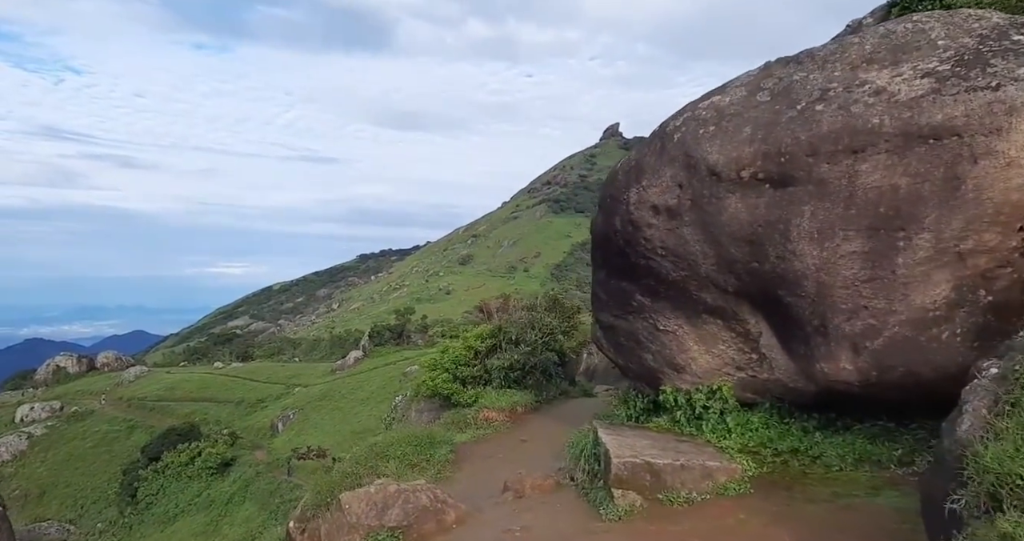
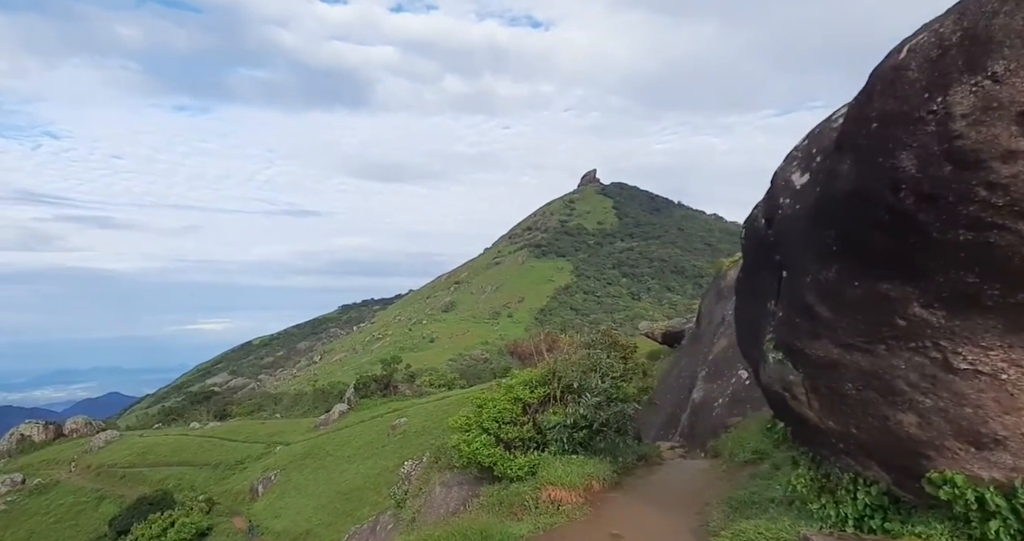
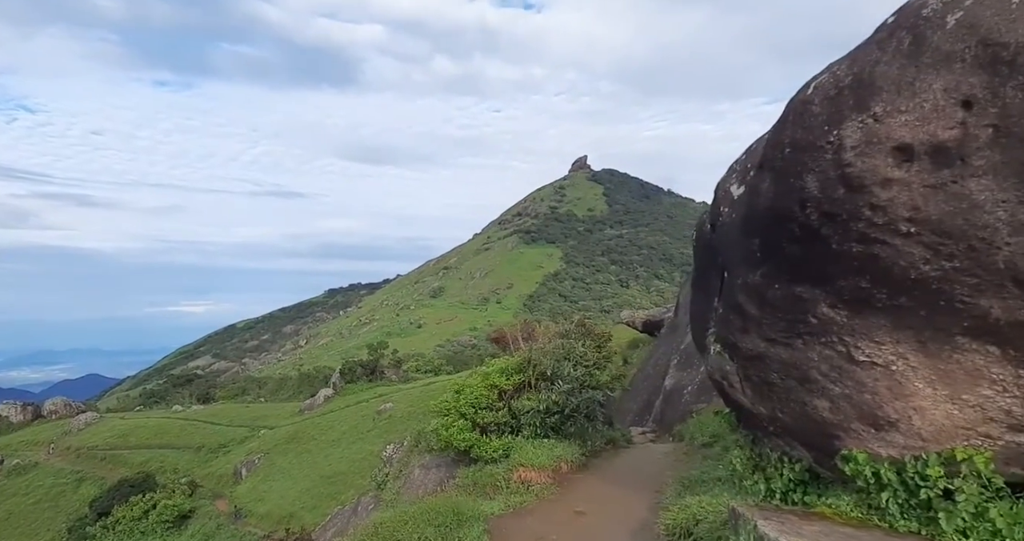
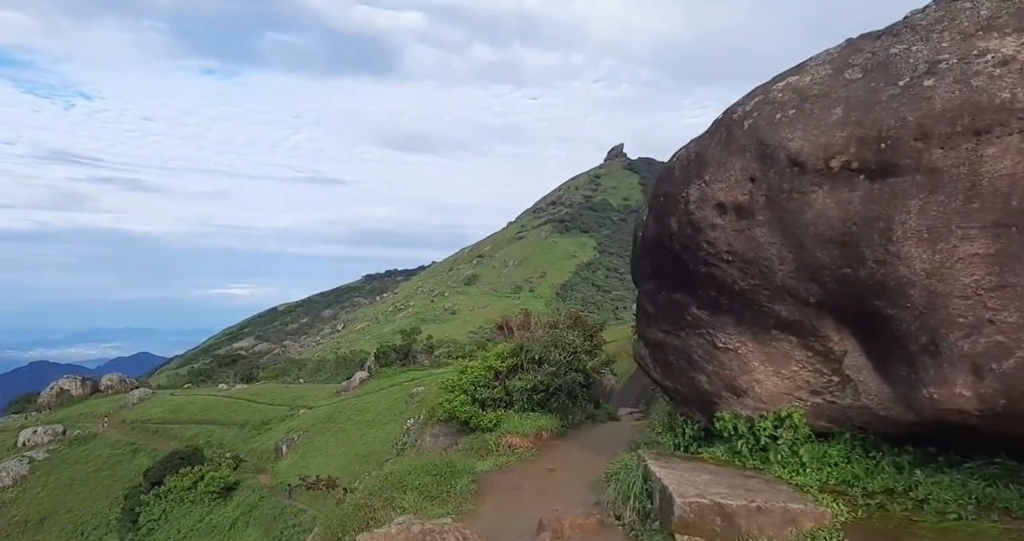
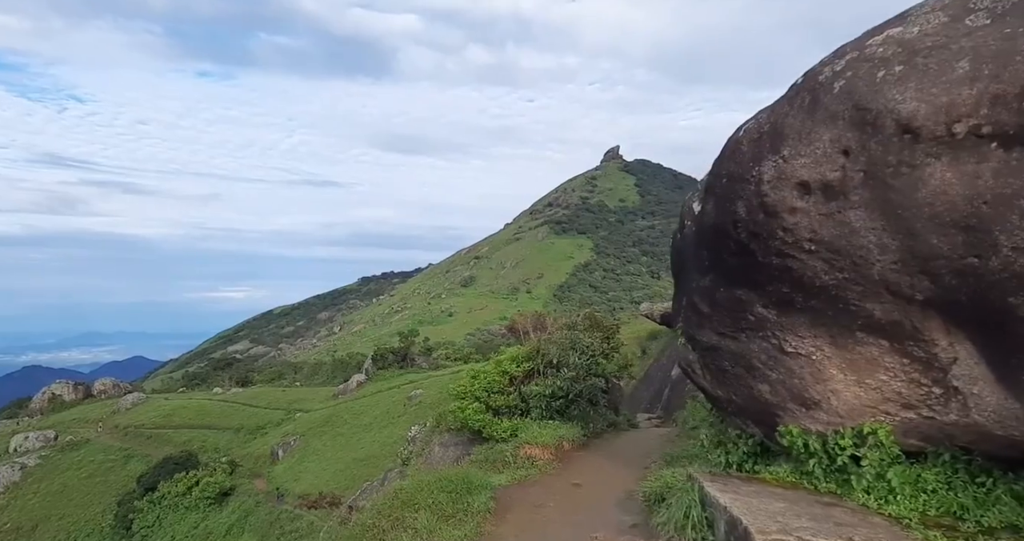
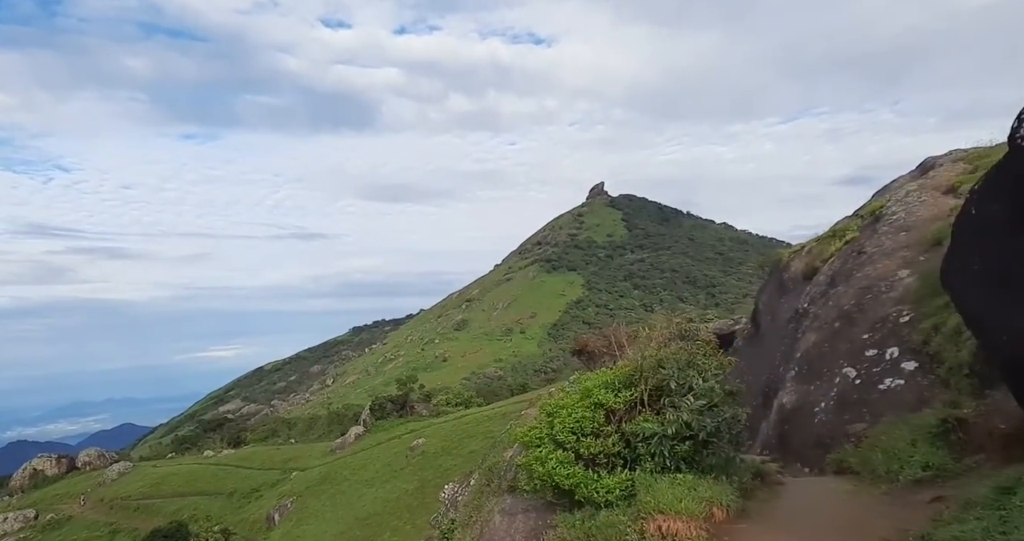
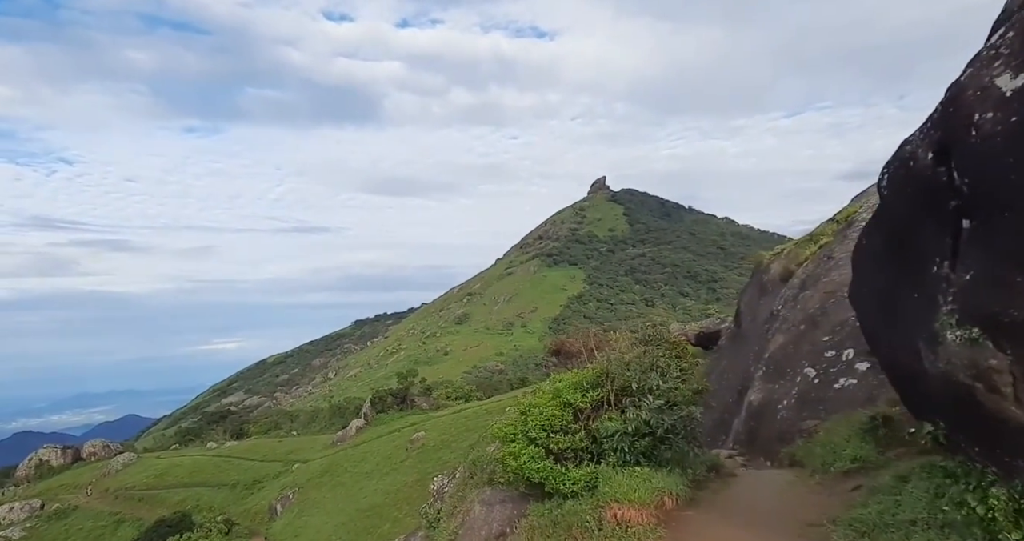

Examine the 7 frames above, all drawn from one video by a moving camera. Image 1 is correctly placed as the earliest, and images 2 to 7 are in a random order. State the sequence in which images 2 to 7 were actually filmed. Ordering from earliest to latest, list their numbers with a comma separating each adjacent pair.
4, 5, 3, 2, 7, 6
